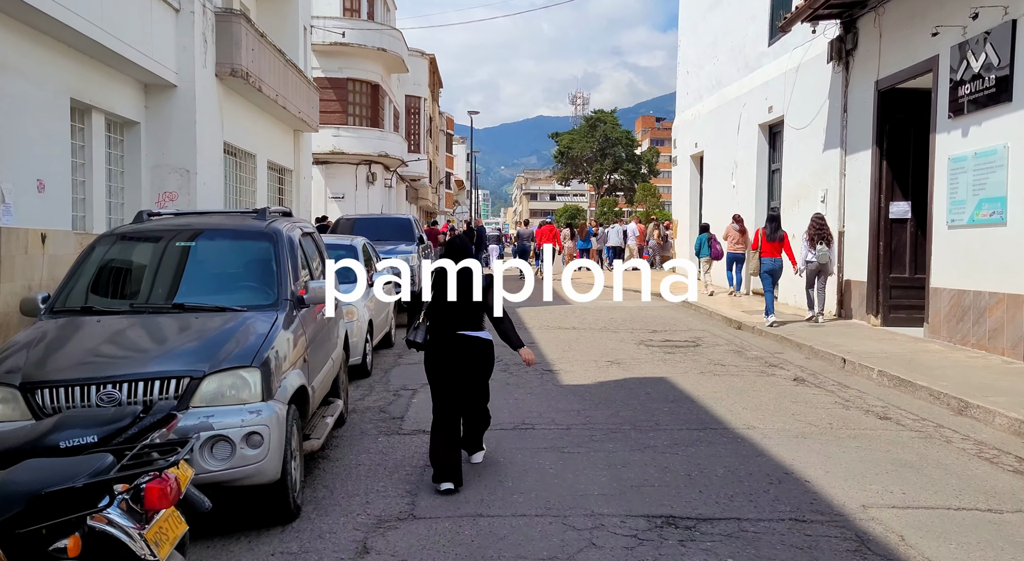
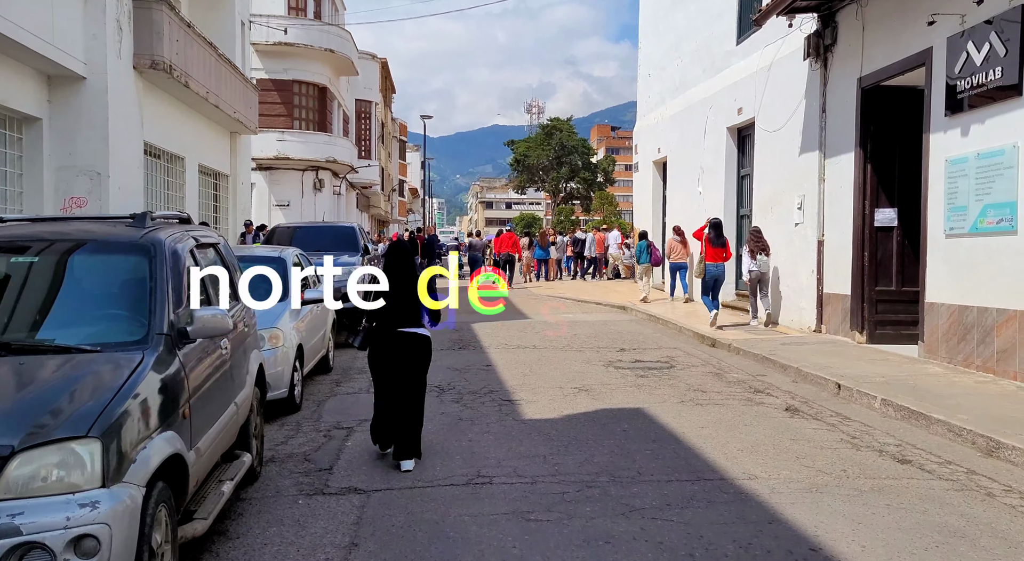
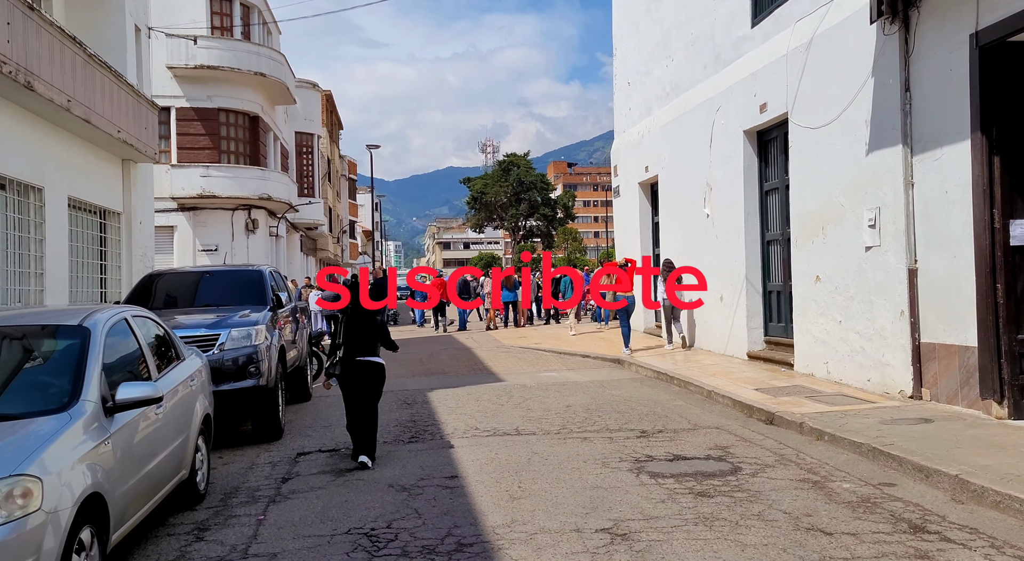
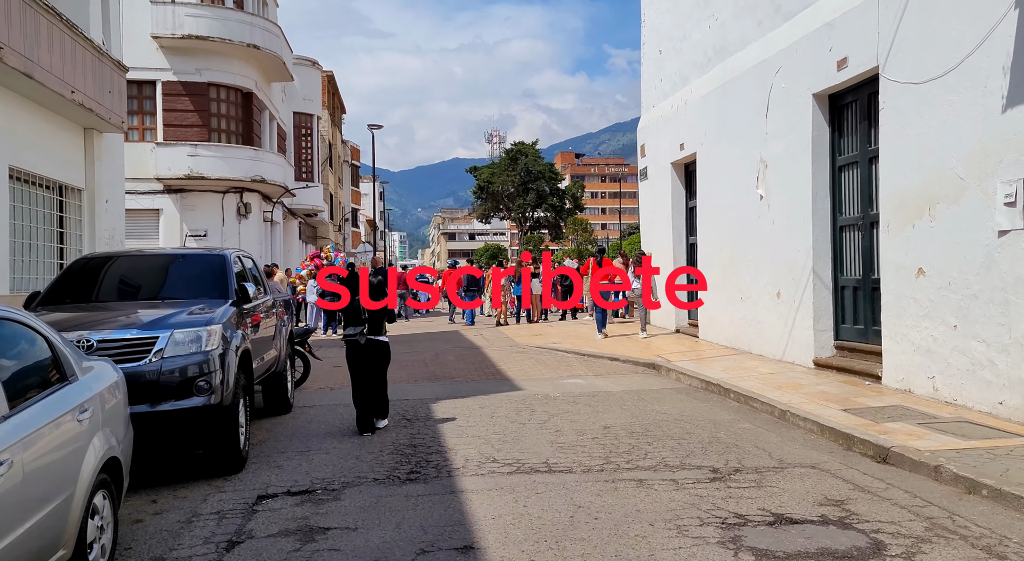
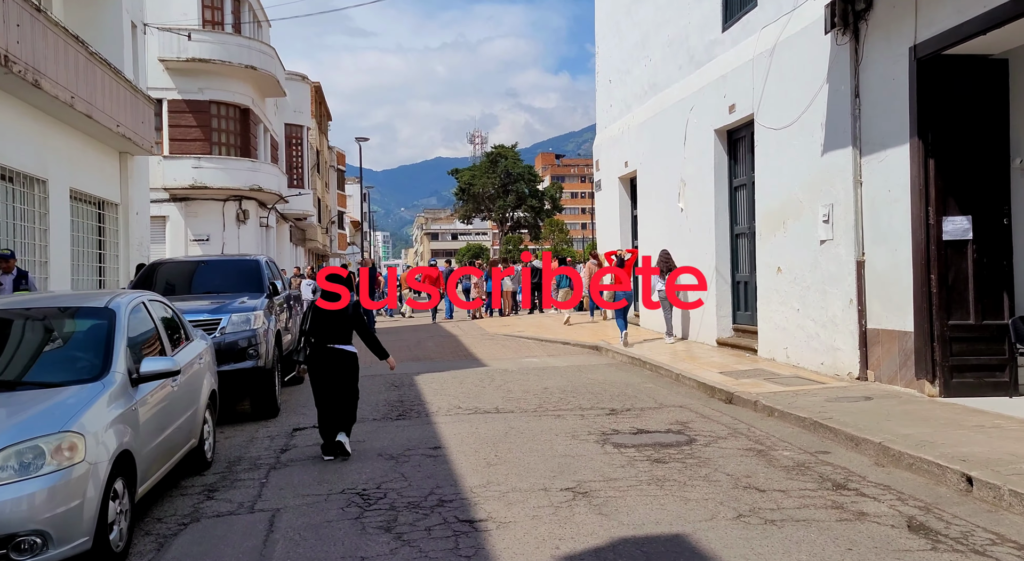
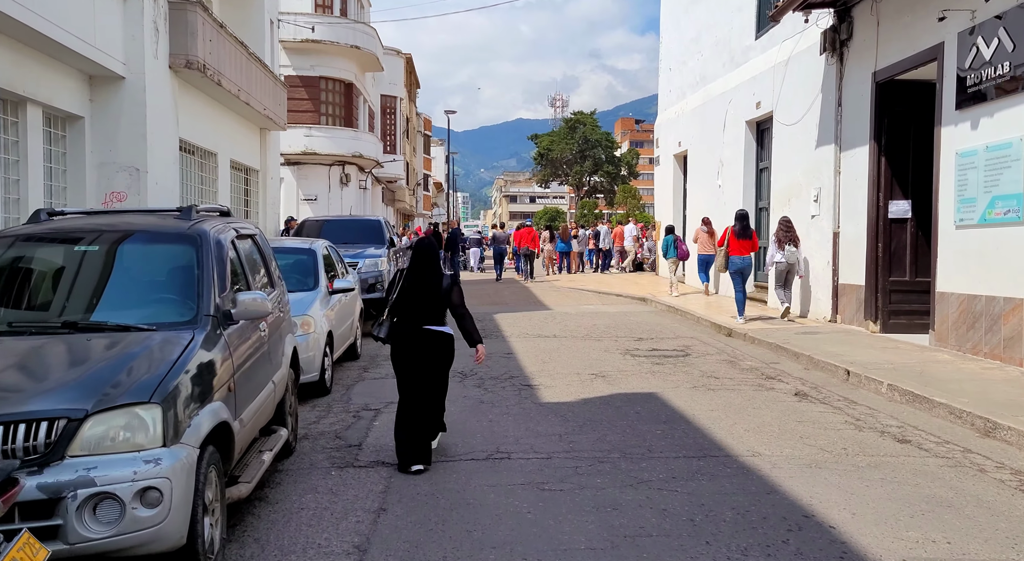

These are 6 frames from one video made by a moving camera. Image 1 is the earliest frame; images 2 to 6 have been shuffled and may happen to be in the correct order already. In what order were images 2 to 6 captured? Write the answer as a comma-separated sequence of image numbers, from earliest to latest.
6, 2, 5, 3, 4
